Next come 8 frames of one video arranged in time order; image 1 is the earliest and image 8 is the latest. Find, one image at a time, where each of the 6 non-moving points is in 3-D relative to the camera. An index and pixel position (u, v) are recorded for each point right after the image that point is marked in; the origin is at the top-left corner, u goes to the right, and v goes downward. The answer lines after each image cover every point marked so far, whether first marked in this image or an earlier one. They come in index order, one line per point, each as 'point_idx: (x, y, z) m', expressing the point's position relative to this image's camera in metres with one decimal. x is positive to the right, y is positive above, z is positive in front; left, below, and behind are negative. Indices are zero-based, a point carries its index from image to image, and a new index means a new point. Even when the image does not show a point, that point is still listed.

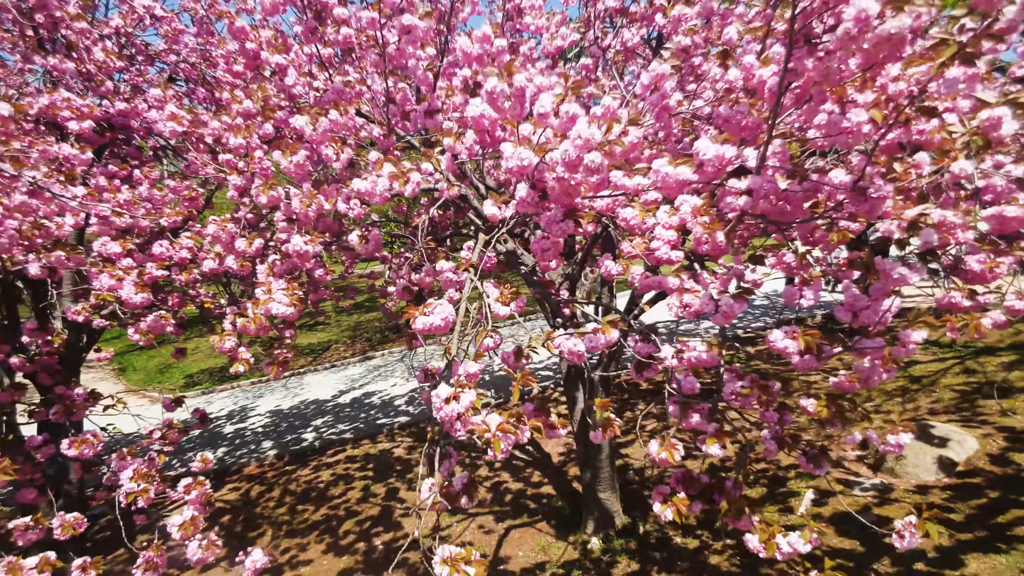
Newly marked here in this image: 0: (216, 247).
0: (-1.6, +0.2, +3.3) m
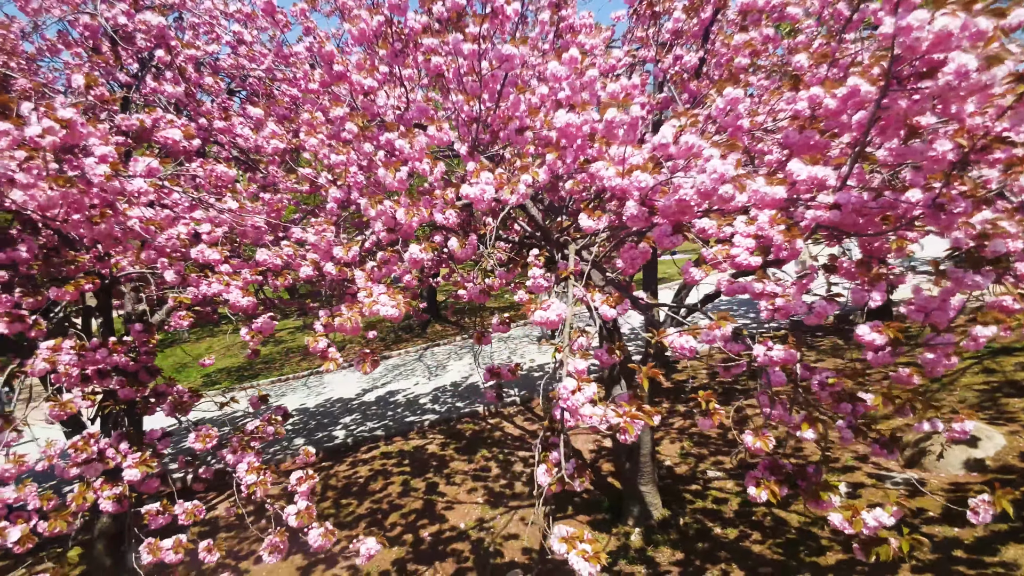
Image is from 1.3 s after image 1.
0: (-1.2, +0.2, +3.6) m
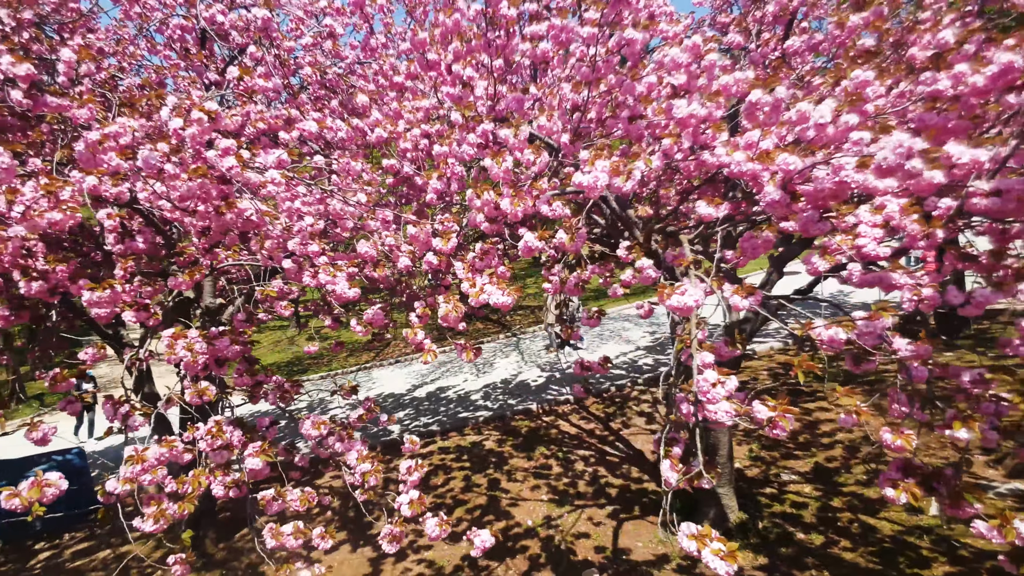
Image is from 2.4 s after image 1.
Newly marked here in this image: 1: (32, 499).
0: (-0.6, +0.2, +3.6) m
1: (-2.4, -1.1, +3.0) m
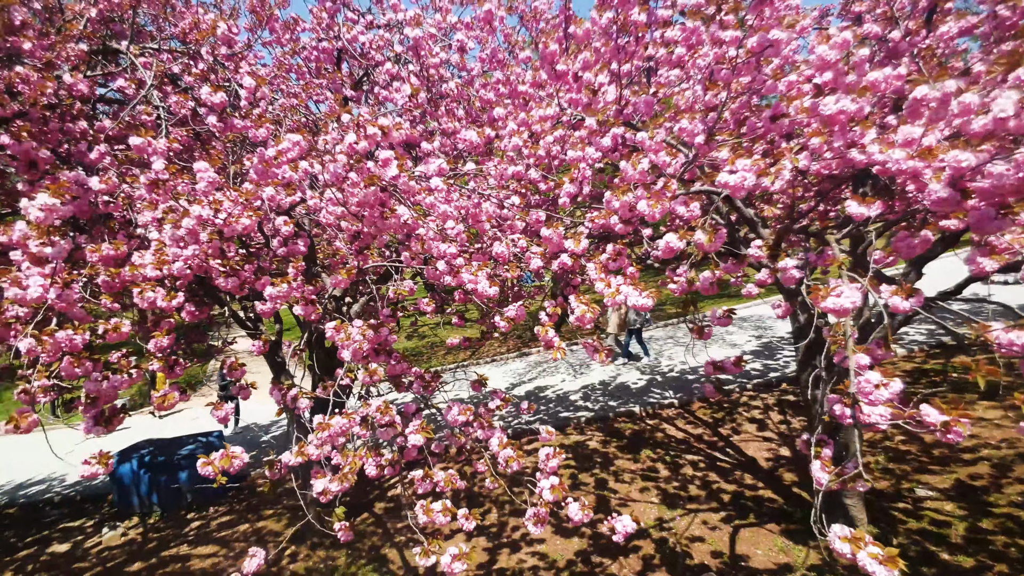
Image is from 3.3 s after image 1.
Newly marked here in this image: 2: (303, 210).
0: (+0.2, +0.3, +3.7) m
1: (-1.7, -1.0, +3.5) m
2: (-1.3, +0.5, +3.8) m
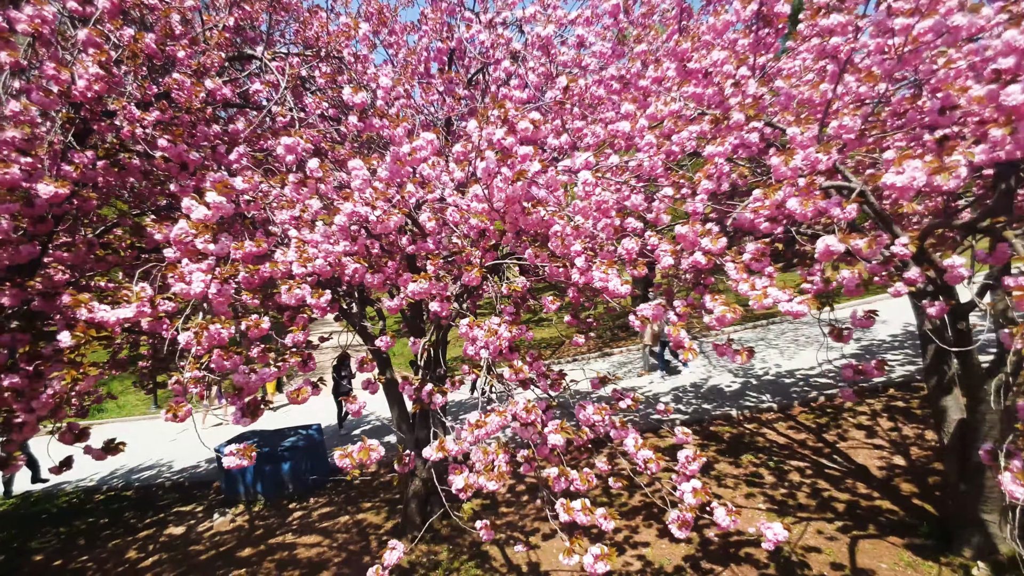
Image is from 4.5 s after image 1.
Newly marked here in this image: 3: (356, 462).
0: (+1.0, +0.3, +3.6) m
1: (-0.9, -1.0, +3.5) m
2: (-0.5, +0.5, +3.8) m
3: (-0.9, -1.0, +3.5) m
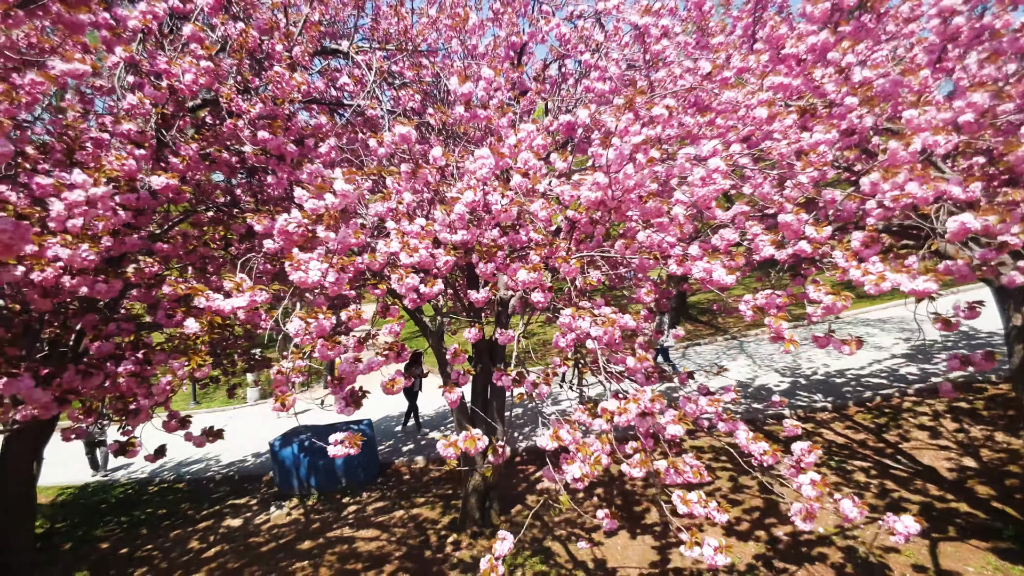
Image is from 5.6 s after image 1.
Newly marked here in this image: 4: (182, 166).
0: (+1.6, +0.3, +3.5) m
1: (-0.3, -1.0, +3.5) m
2: (+0.1, +0.6, +3.8) m
3: (-0.3, -1.0, +3.5) m
4: (-2.1, +0.8, +3.7) m
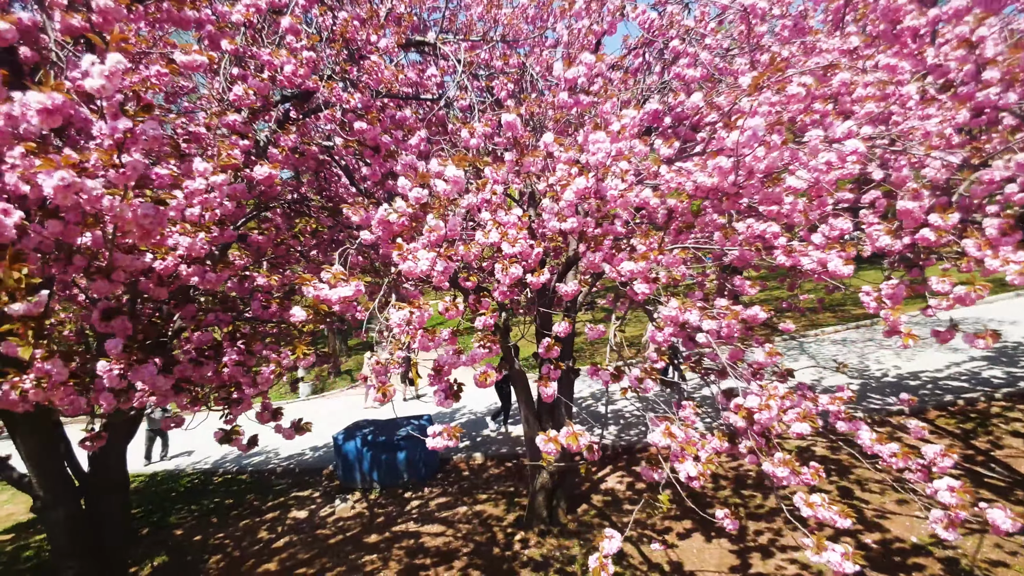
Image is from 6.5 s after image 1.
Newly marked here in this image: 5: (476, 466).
0: (+2.2, +0.4, +3.3) m
1: (+0.3, -0.9, +3.4) m
2: (+0.8, +0.6, +3.7) m
3: (+0.3, -0.9, +3.4) m
4: (-1.4, +0.8, +3.7) m
5: (-0.6, -2.8, +9.3) m
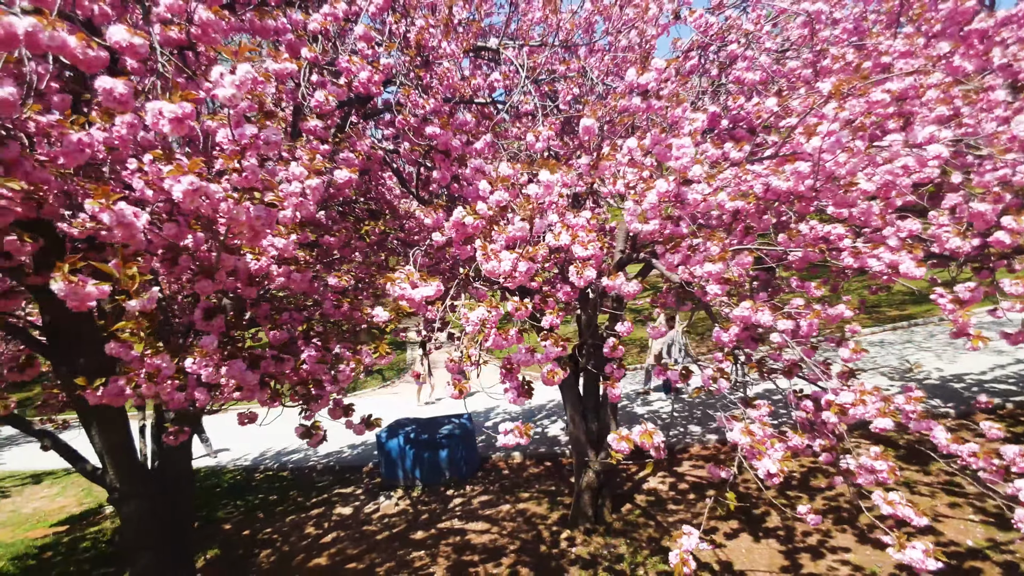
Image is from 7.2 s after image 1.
0: (+2.7, +0.4, +3.3) m
1: (+0.7, -0.9, +3.5) m
2: (+1.2, +0.6, +3.7) m
3: (+0.7, -0.9, +3.5) m
4: (-1.0, +0.8, +3.9) m
5: (+0.1, -2.8, +9.4) m
